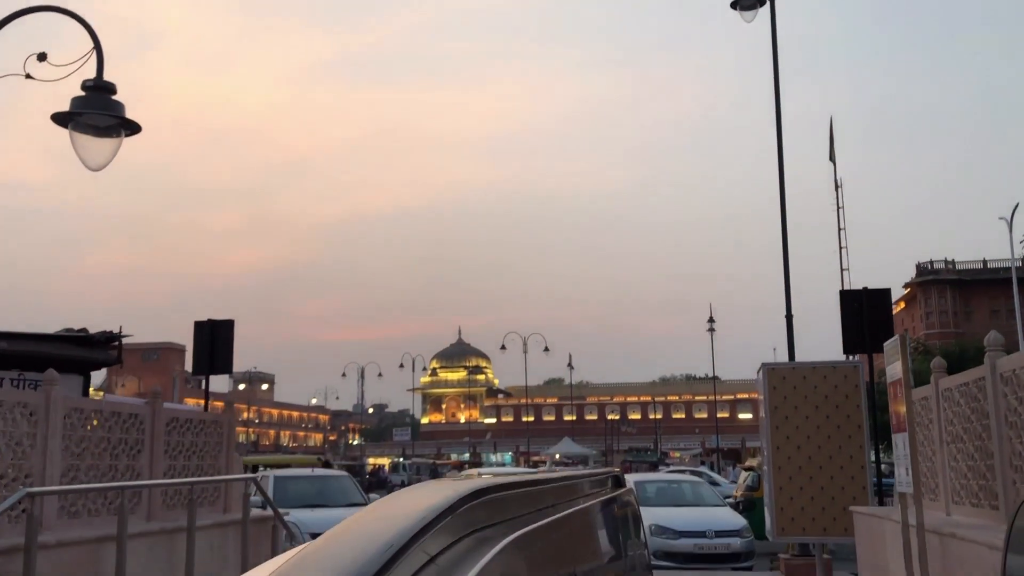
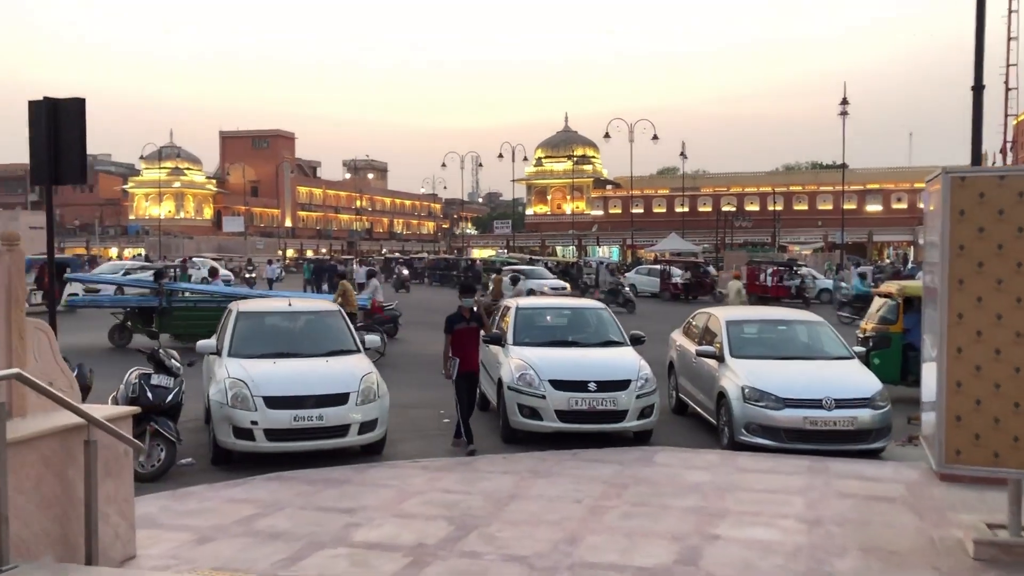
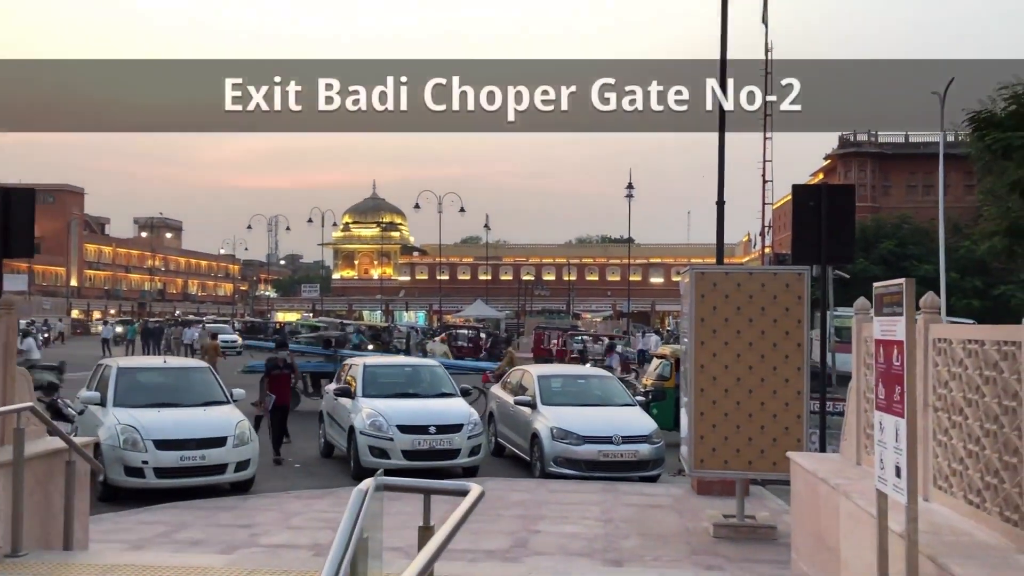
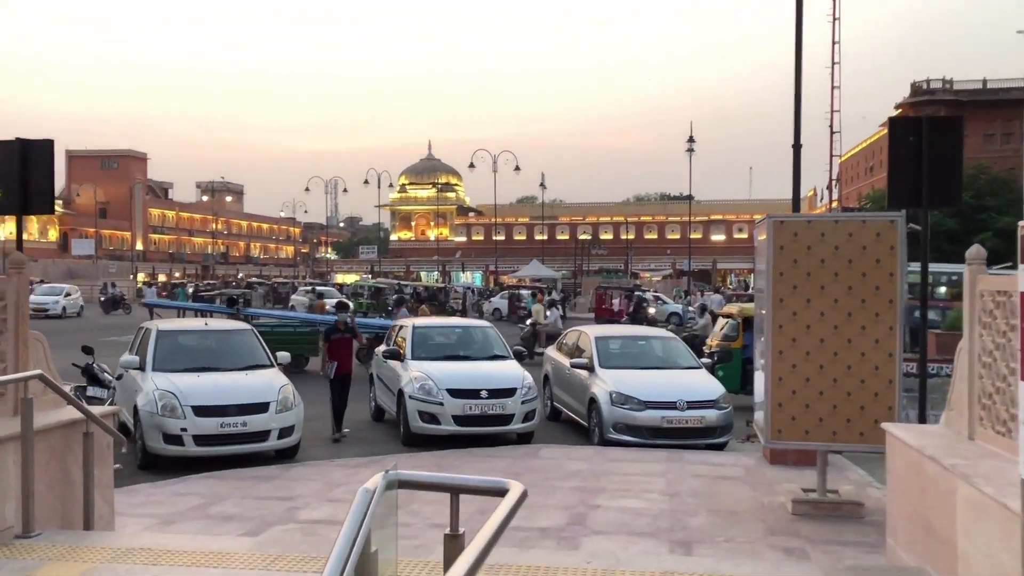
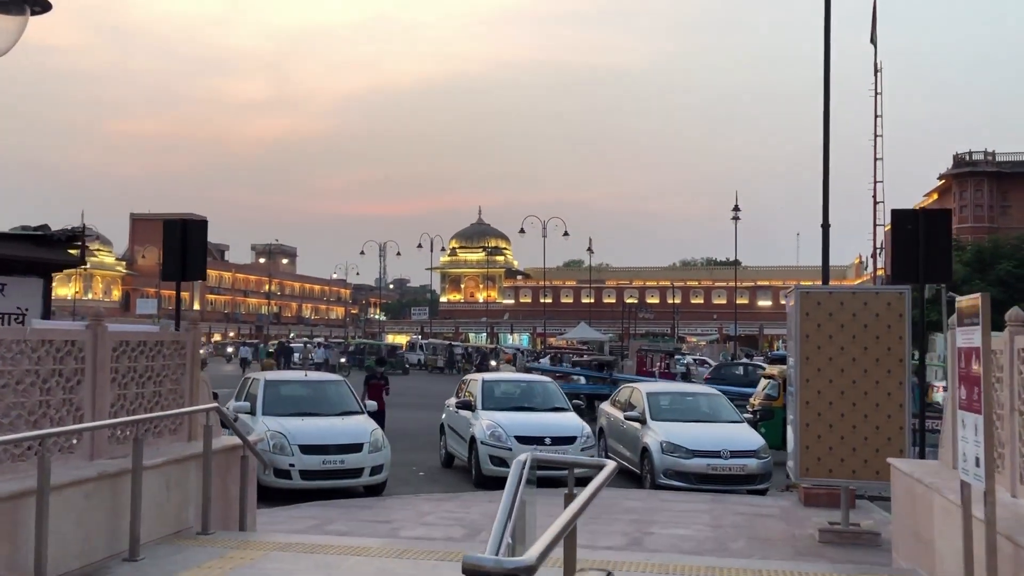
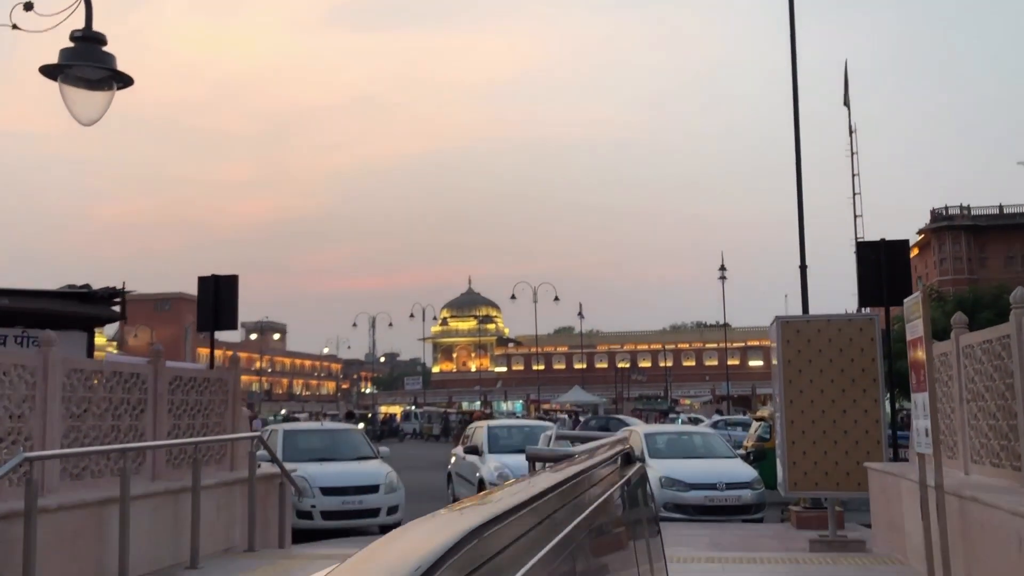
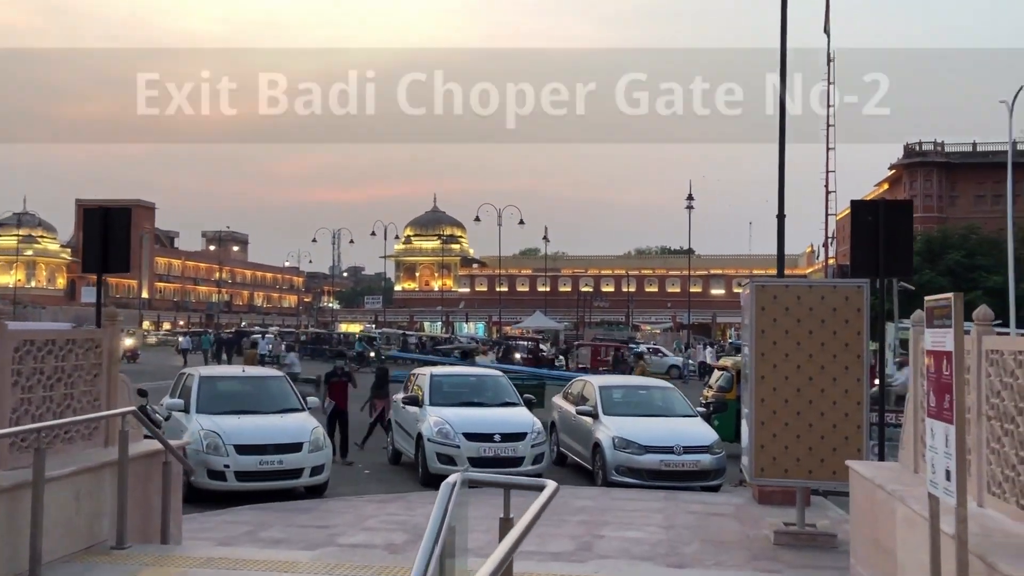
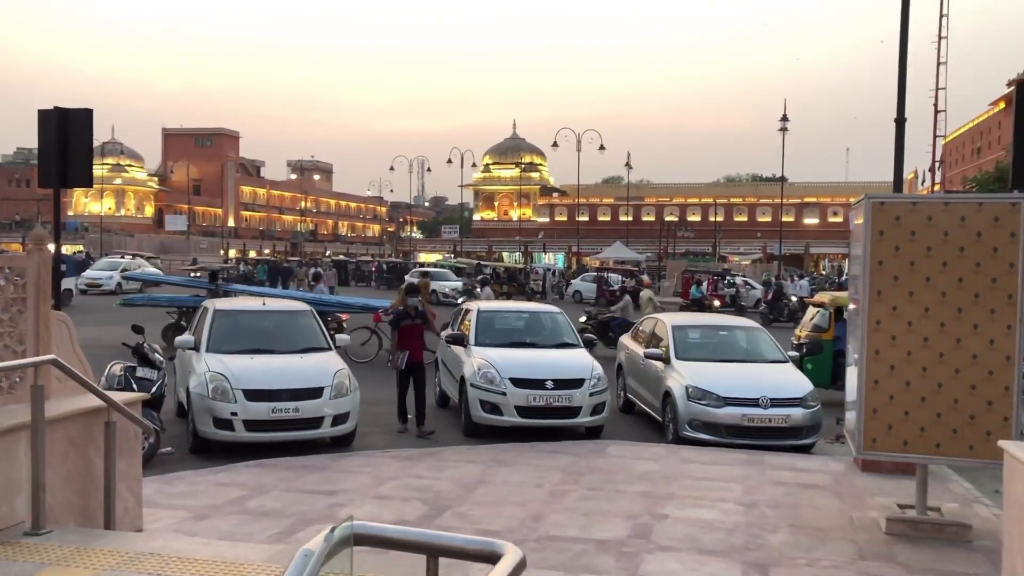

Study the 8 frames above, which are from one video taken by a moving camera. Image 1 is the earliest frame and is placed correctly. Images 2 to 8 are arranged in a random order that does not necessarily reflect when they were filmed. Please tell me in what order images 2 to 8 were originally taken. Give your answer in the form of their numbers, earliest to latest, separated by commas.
6, 5, 7, 3, 4, 8, 2
